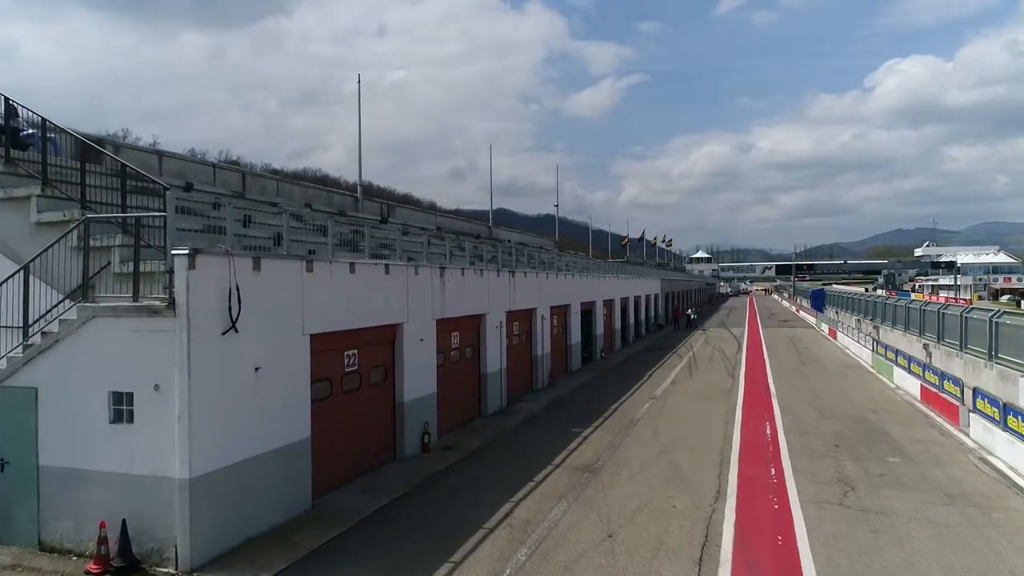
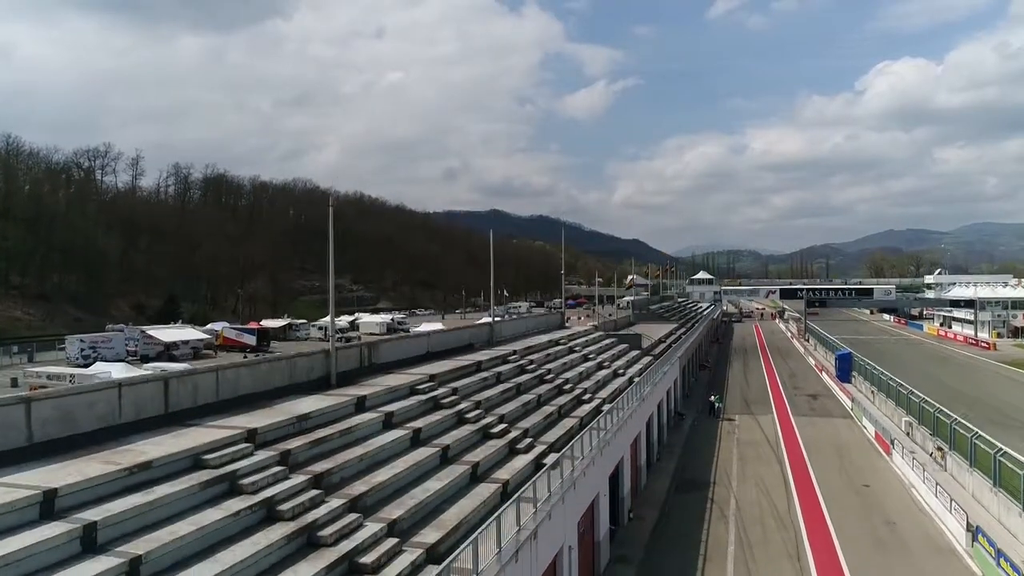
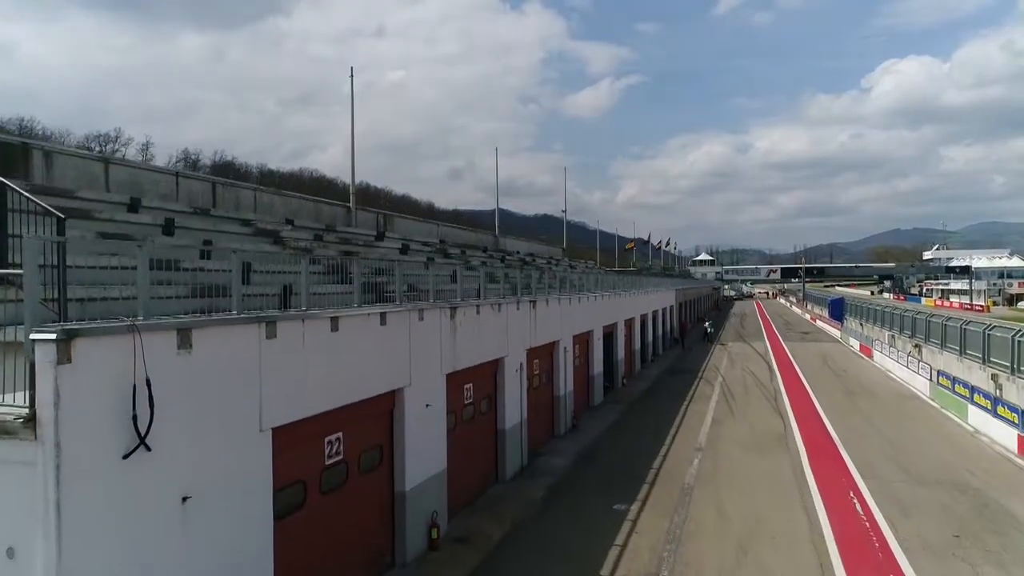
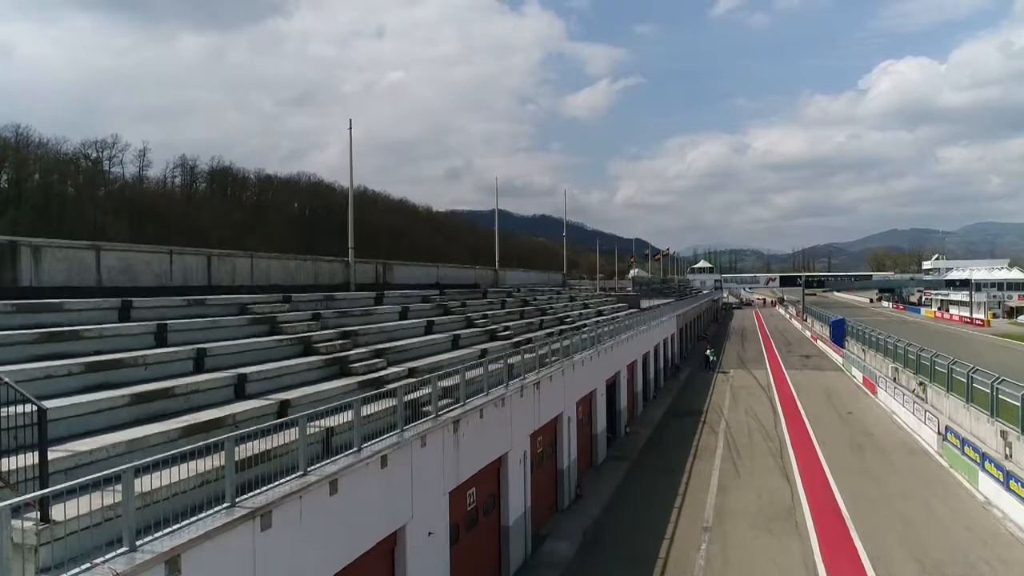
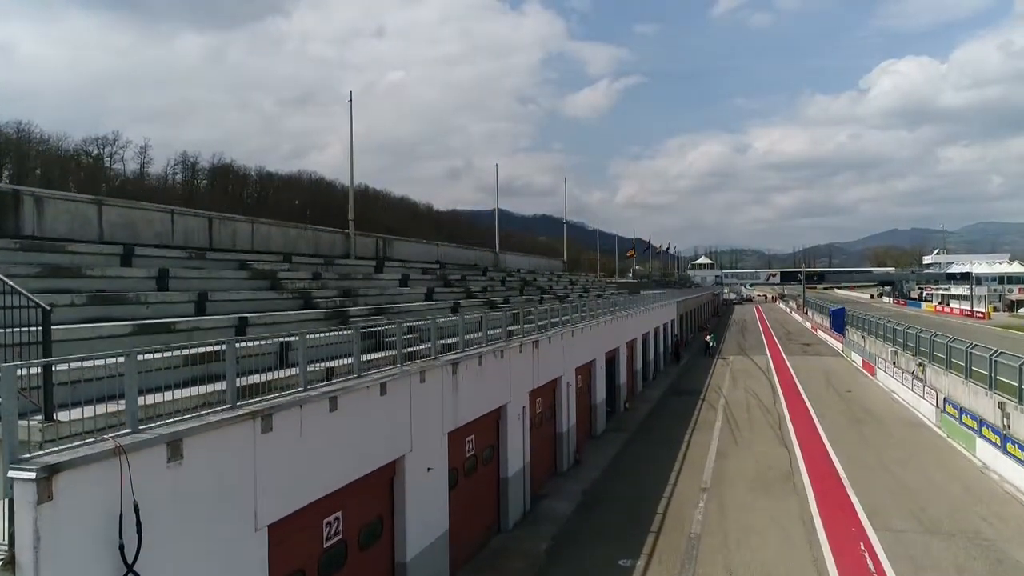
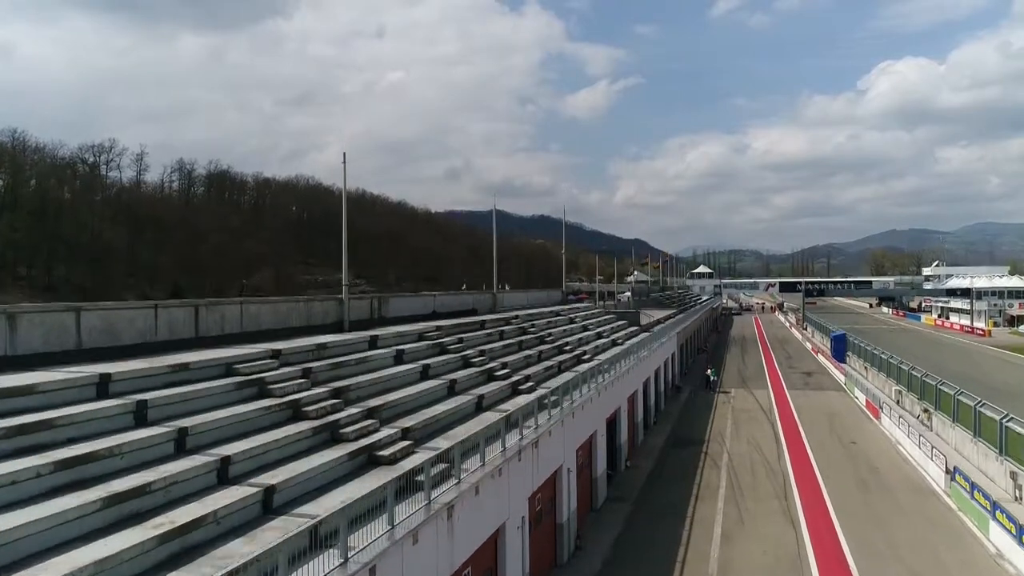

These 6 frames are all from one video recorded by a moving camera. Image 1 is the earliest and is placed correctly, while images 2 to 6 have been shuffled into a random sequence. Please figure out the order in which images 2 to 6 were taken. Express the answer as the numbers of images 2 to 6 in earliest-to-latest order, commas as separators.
3, 5, 4, 6, 2
